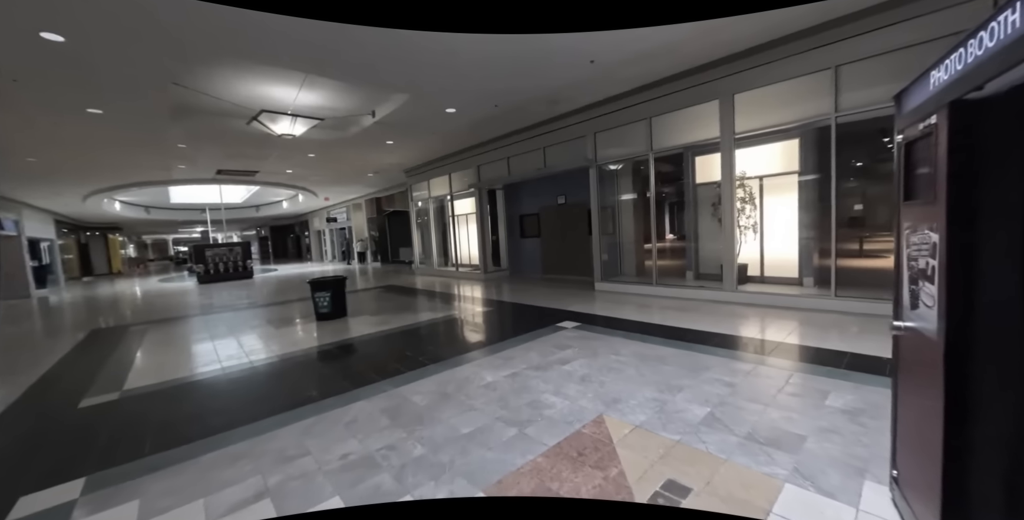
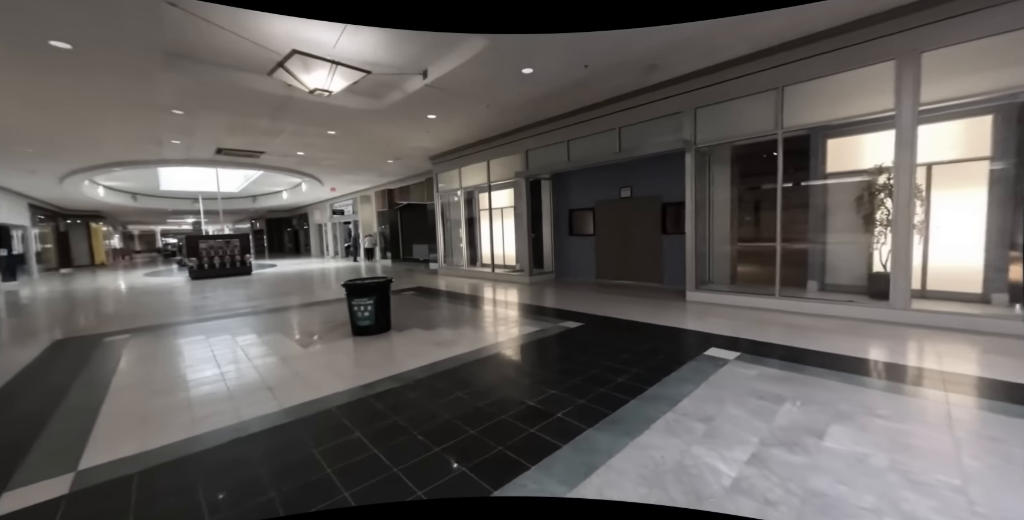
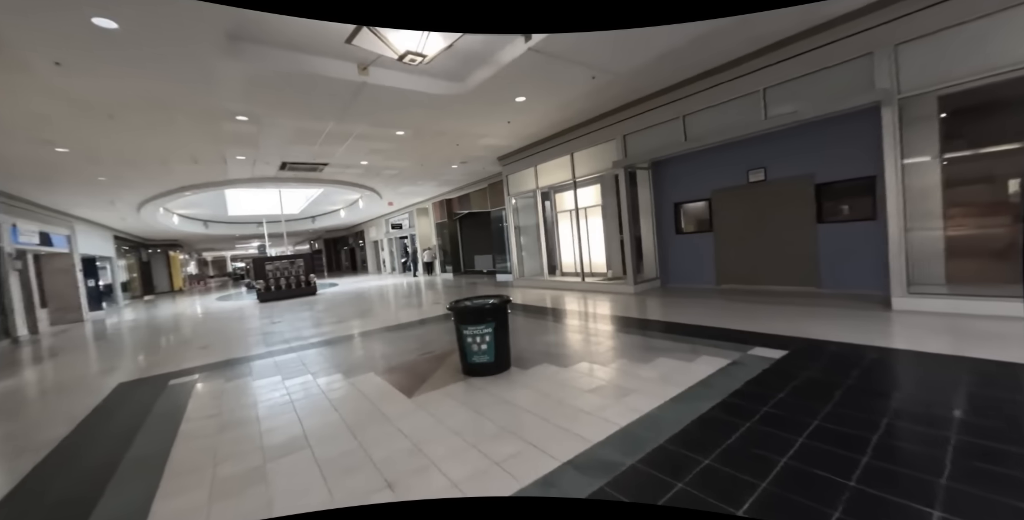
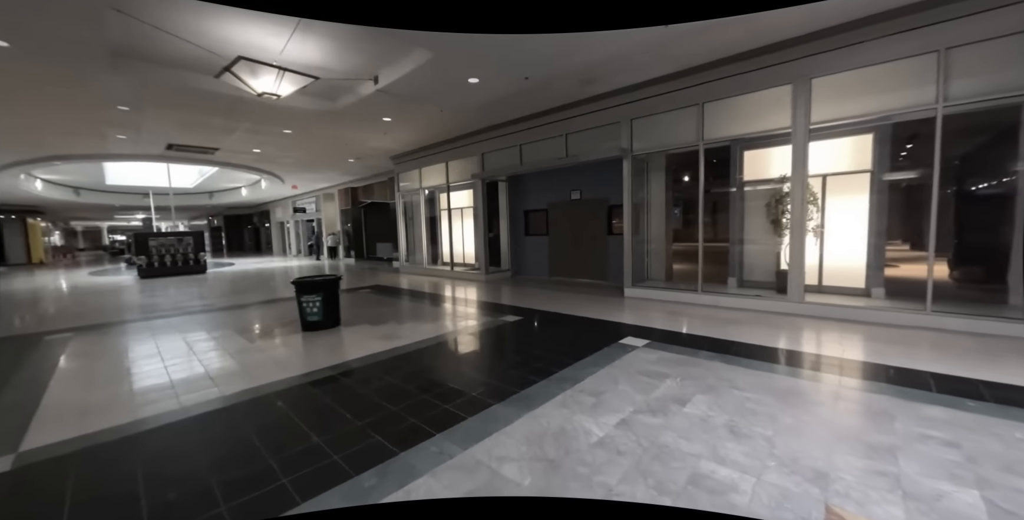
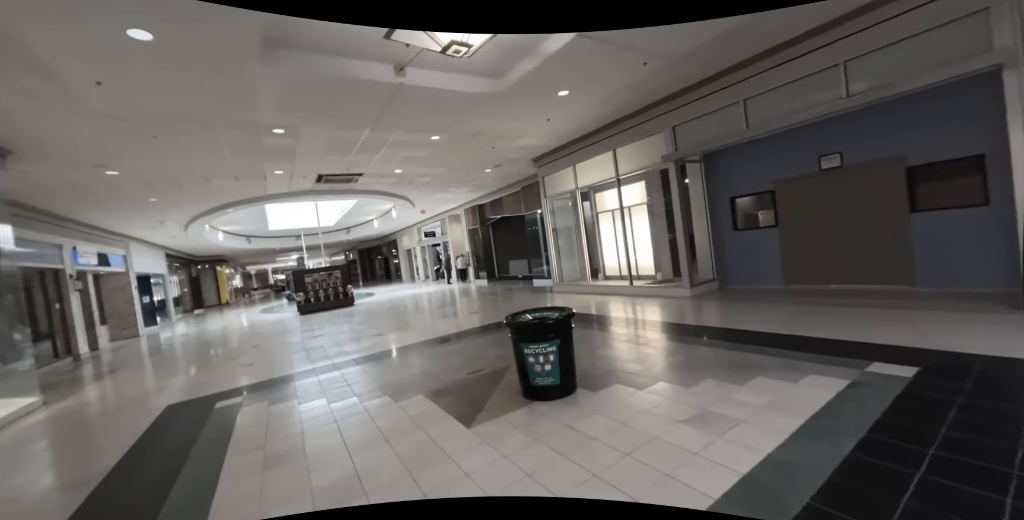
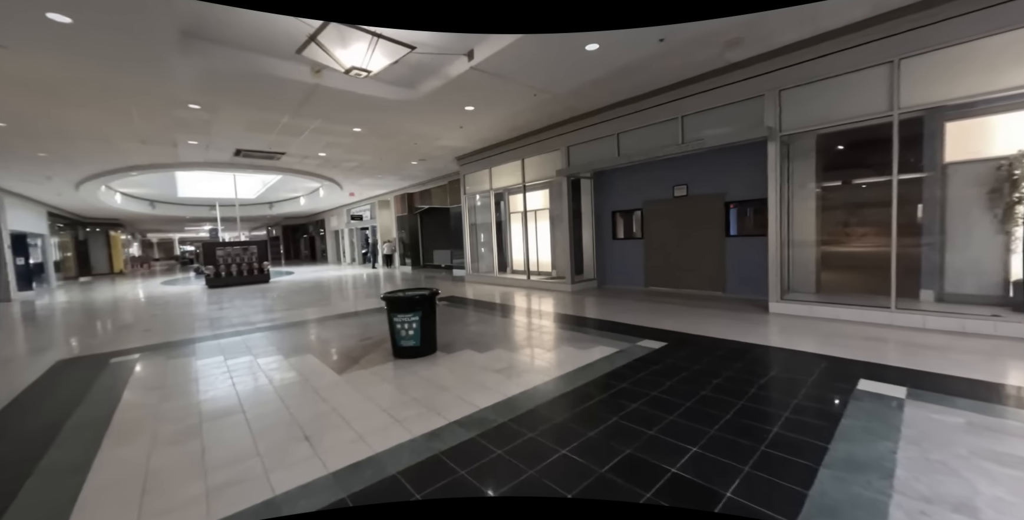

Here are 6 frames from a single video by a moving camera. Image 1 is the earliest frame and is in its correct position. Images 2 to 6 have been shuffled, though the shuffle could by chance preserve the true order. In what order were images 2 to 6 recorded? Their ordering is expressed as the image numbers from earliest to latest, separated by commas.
4, 2, 6, 3, 5
